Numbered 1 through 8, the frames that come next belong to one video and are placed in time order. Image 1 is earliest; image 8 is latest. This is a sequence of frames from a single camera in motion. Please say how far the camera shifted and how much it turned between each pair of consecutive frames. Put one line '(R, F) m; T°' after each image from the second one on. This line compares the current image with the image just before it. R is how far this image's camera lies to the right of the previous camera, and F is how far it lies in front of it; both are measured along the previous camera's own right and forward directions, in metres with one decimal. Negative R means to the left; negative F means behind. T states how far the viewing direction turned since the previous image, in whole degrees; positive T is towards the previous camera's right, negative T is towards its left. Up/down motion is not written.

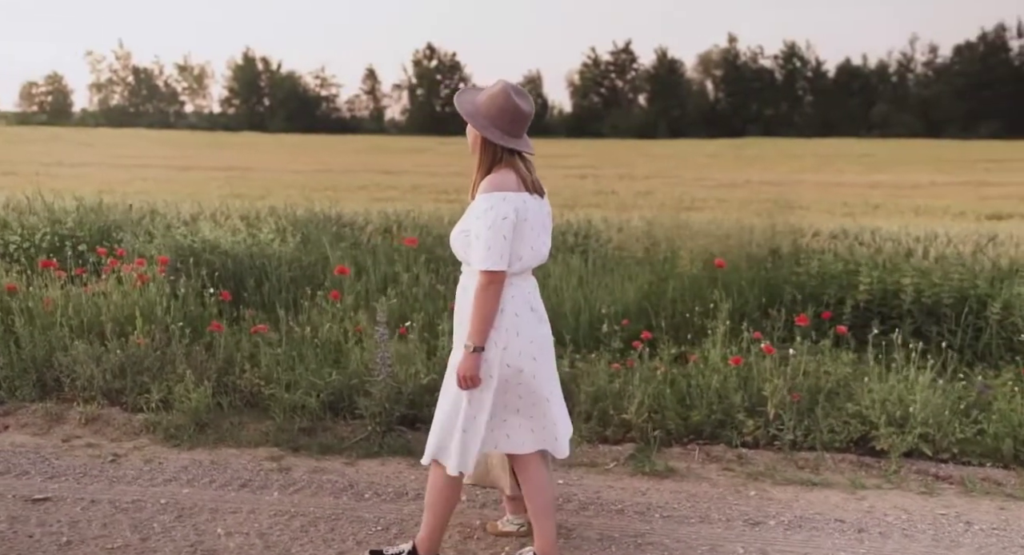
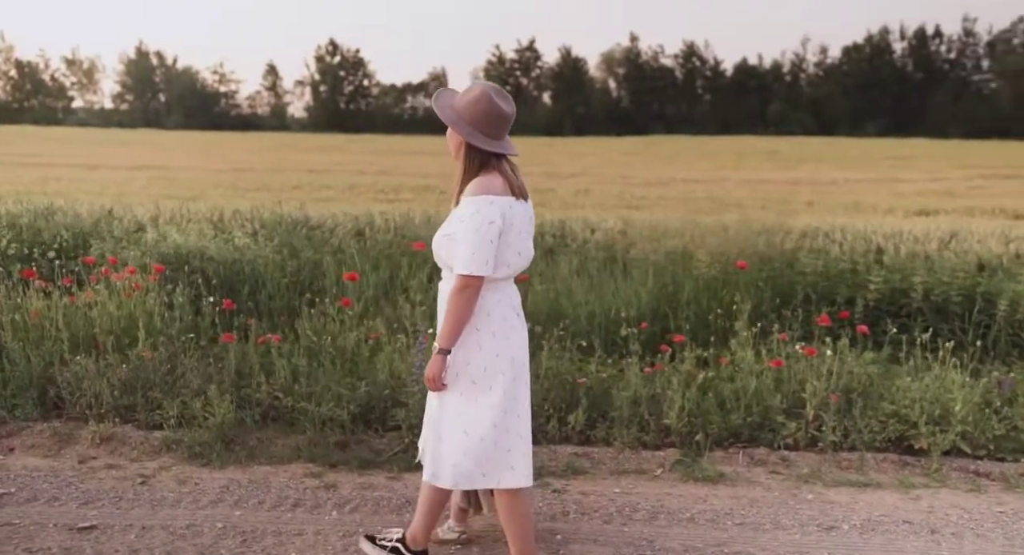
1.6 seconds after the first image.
(-0.5, +0.1) m; +4°
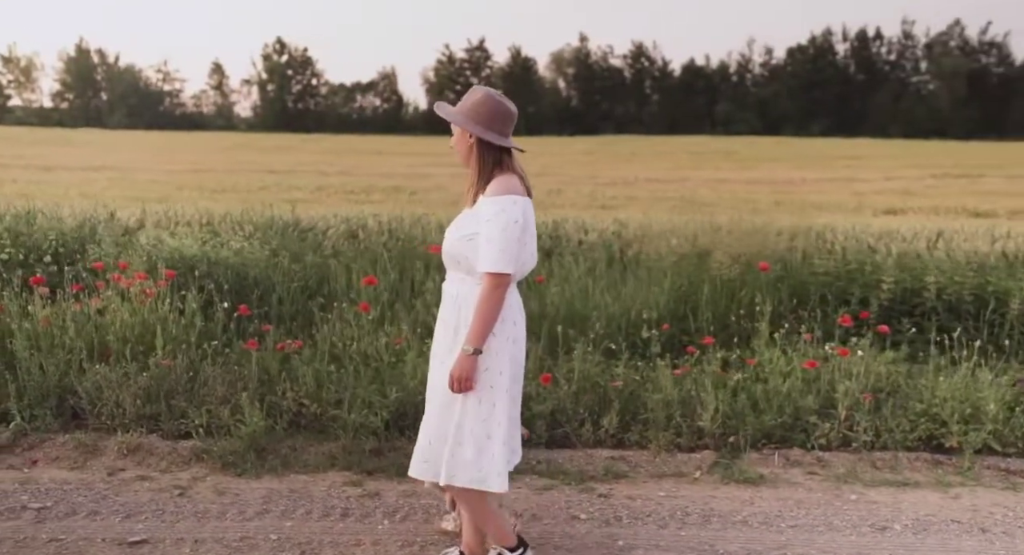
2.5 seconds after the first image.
(-0.3, 0.0) m; +2°
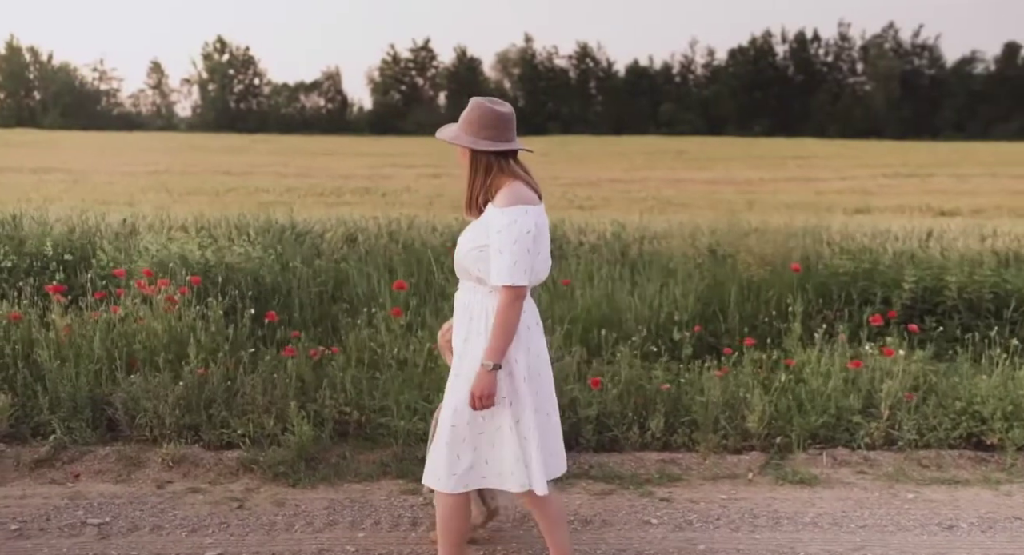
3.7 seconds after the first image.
(-0.4, 0.0) m; +2°
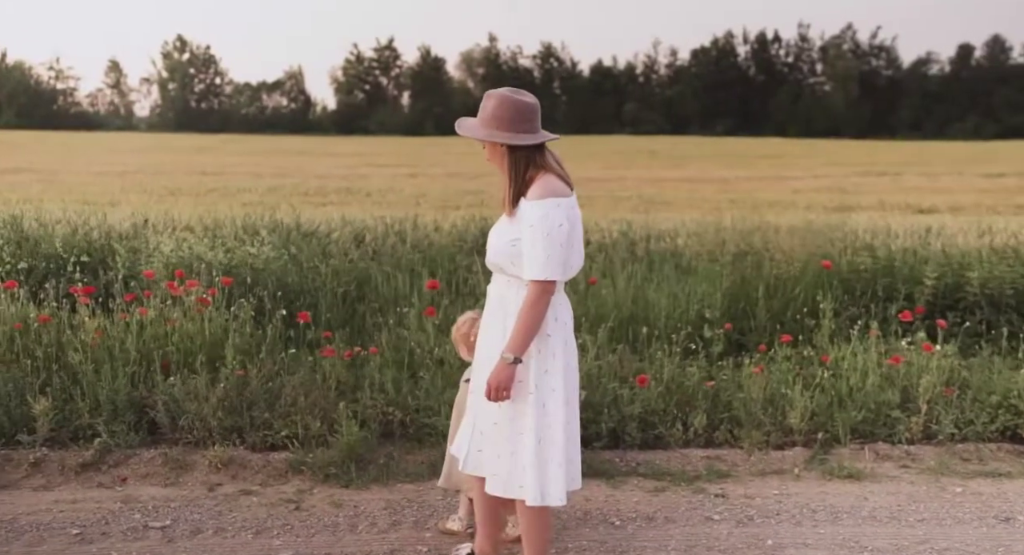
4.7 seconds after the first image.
(-0.3, 0.0) m; +1°
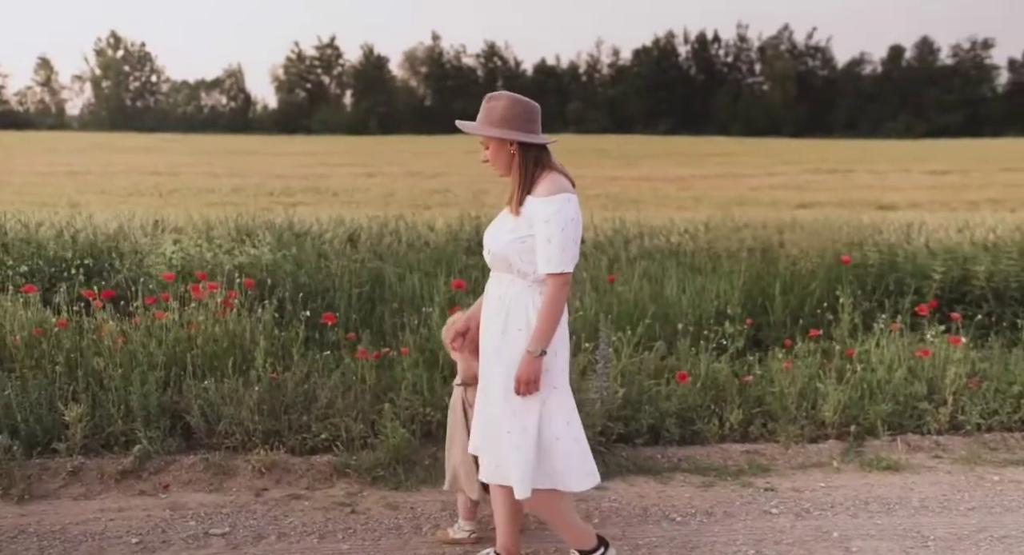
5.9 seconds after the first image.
(-0.4, 0.0) m; +3°
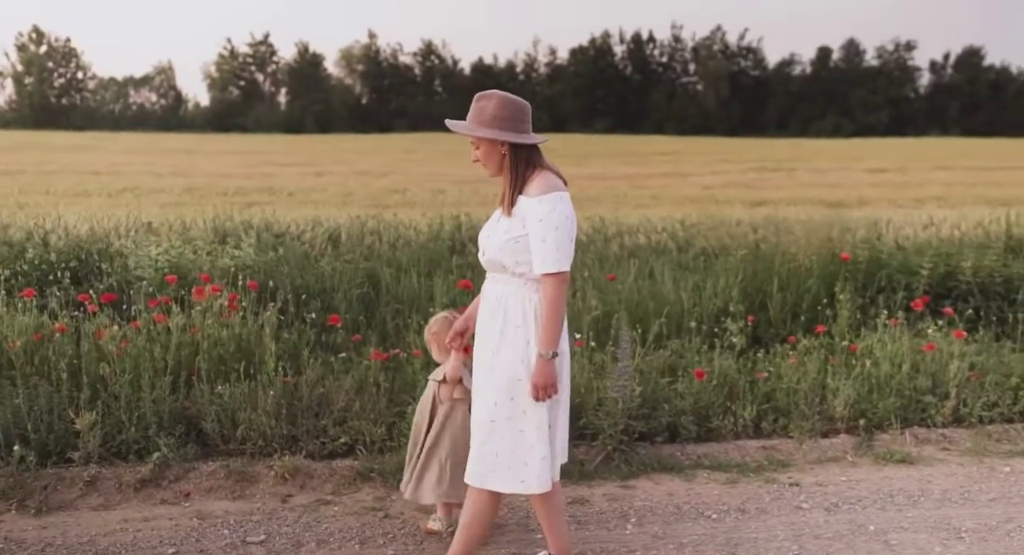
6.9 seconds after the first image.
(-0.3, 0.0) m; +3°
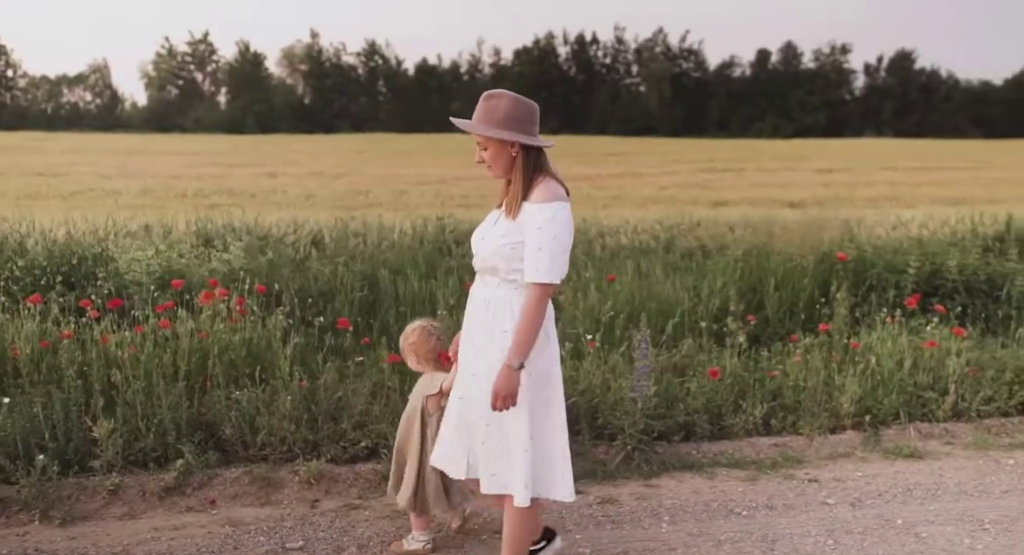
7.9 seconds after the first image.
(-0.3, 0.0) m; +3°
